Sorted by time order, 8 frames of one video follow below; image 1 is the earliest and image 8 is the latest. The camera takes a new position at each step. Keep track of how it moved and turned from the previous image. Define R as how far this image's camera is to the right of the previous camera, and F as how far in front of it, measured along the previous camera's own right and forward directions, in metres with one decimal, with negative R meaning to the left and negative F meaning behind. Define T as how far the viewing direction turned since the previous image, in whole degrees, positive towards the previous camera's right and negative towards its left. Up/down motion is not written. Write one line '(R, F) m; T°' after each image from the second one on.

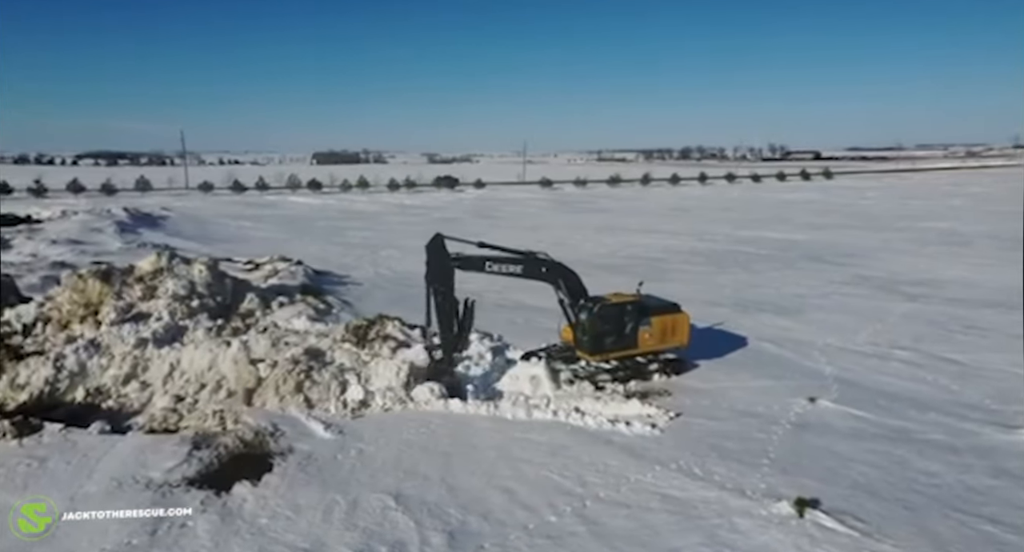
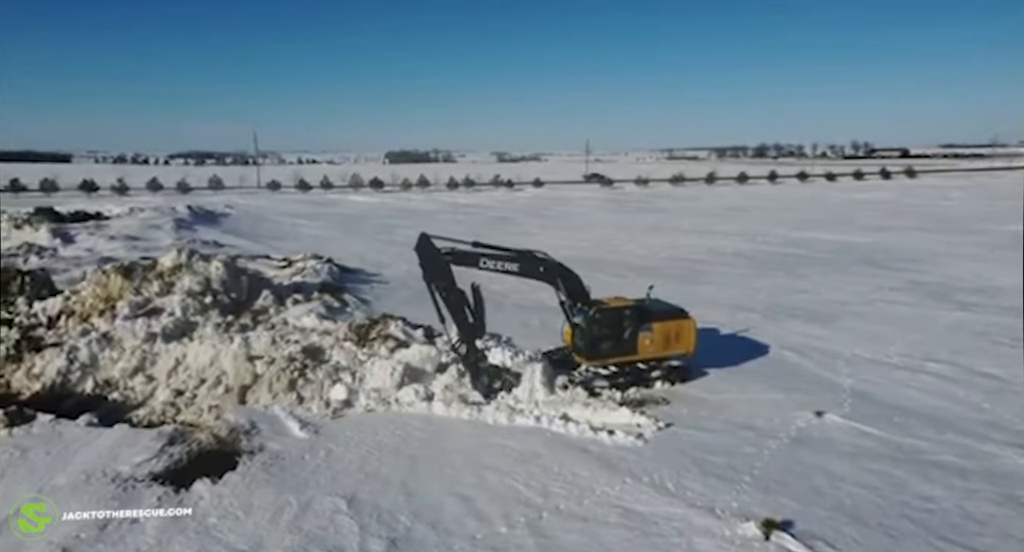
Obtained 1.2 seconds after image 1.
(+0.9, +0.2) m; -5°
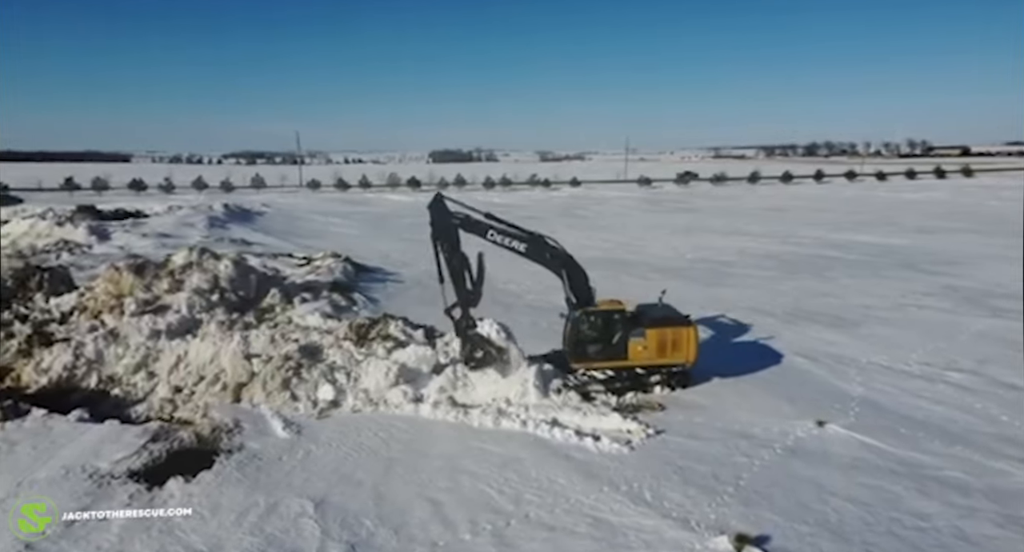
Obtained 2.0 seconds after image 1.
(+0.6, +0.2) m; -3°
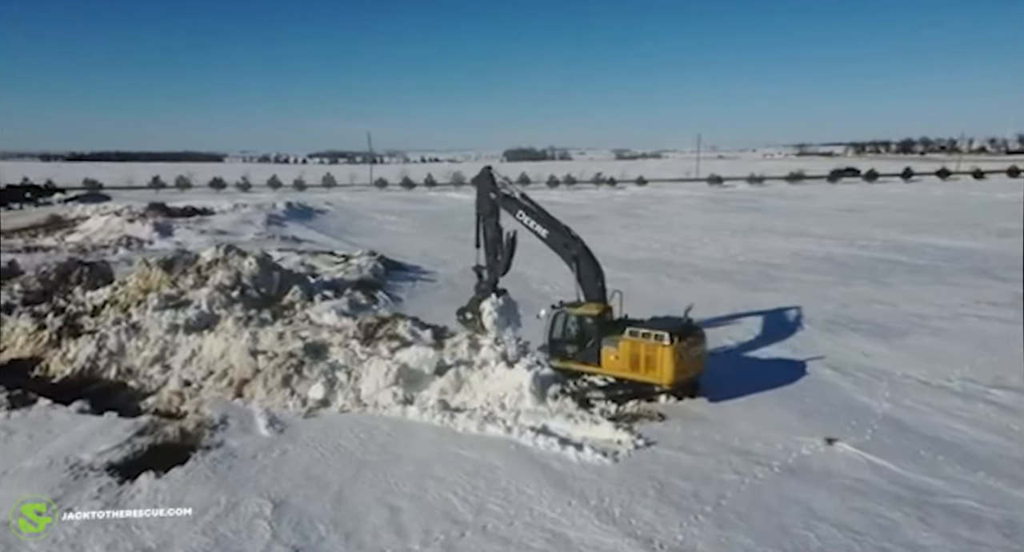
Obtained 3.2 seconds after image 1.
(+0.9, +0.3) m; -5°
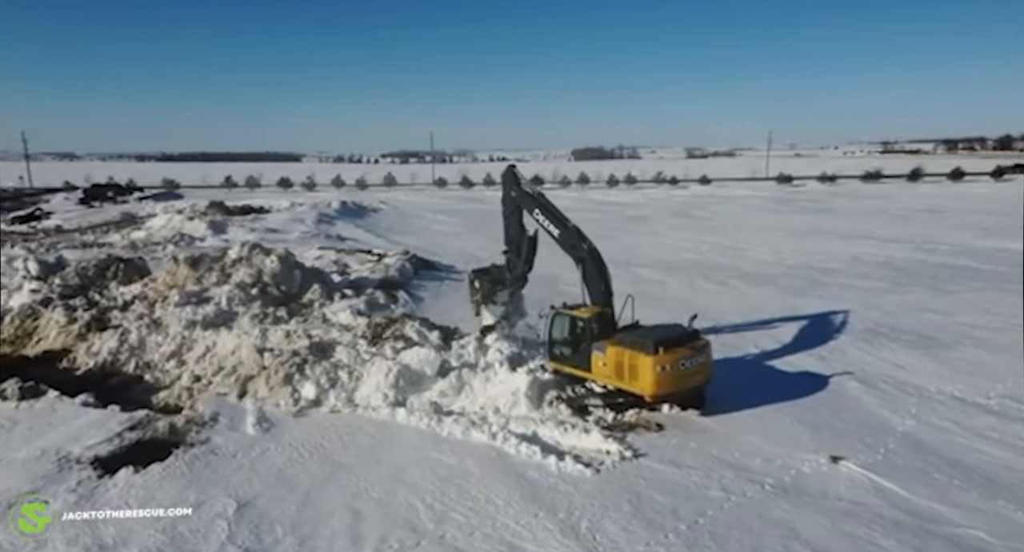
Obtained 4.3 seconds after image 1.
(+0.8, +0.2) m; -5°
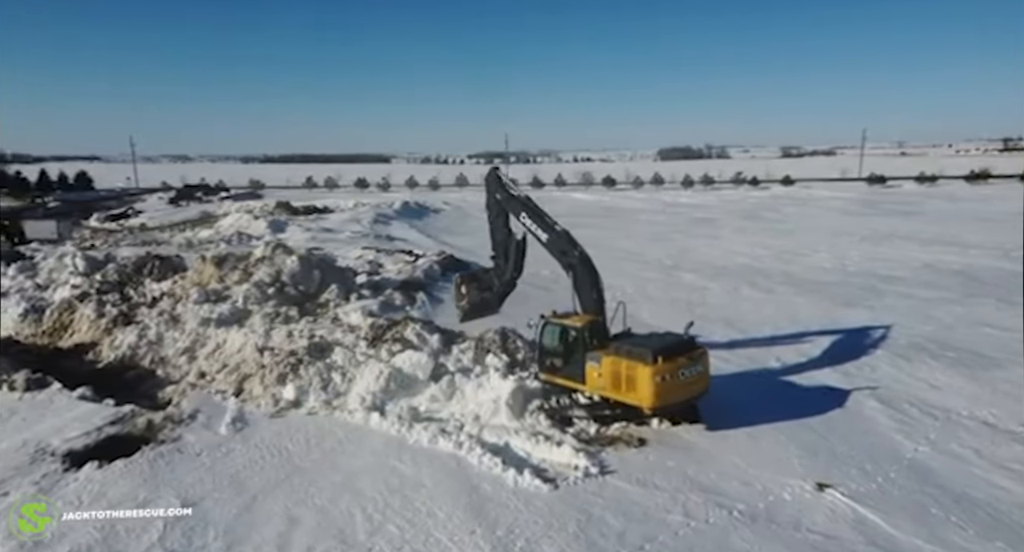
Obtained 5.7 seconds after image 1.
(+1.1, +0.3) m; -6°
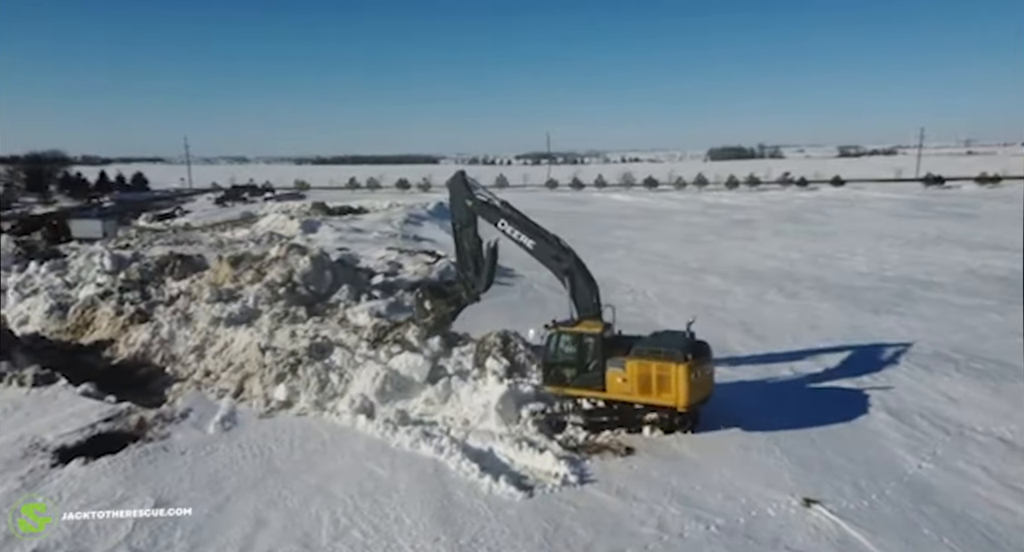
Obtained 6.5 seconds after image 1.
(+0.6, +0.1) m; -3°
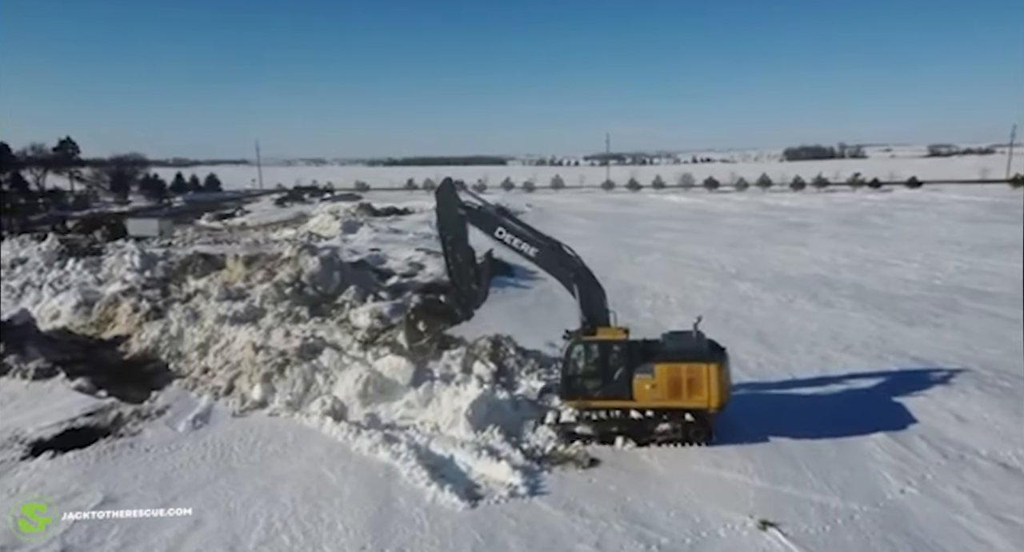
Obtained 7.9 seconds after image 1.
(+1.1, +0.2) m; -5°
